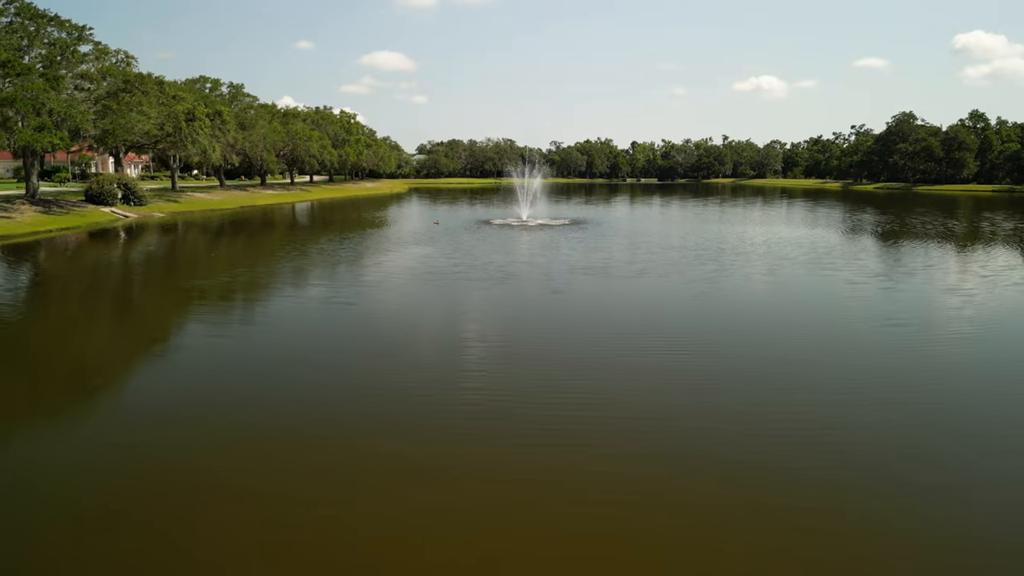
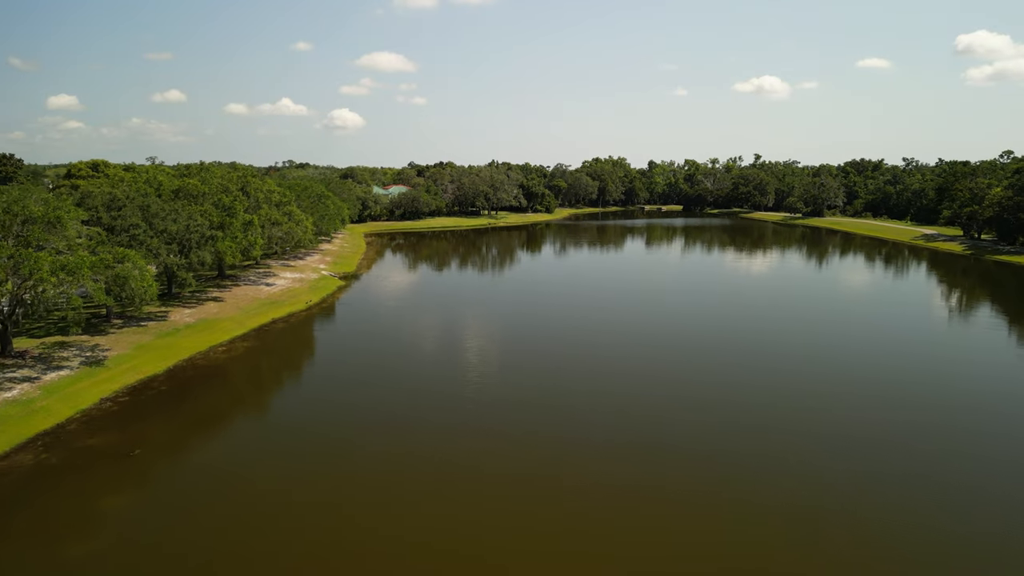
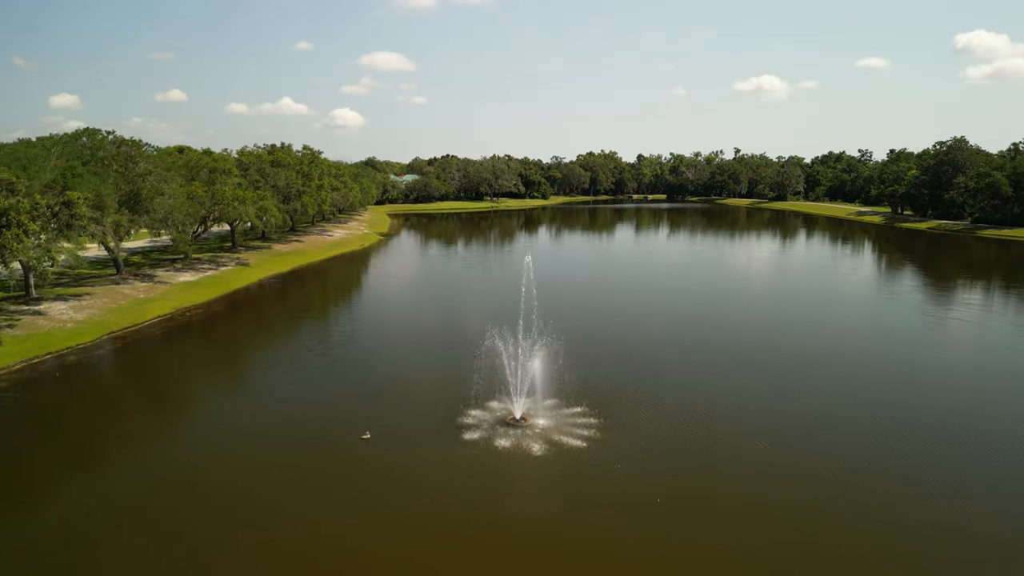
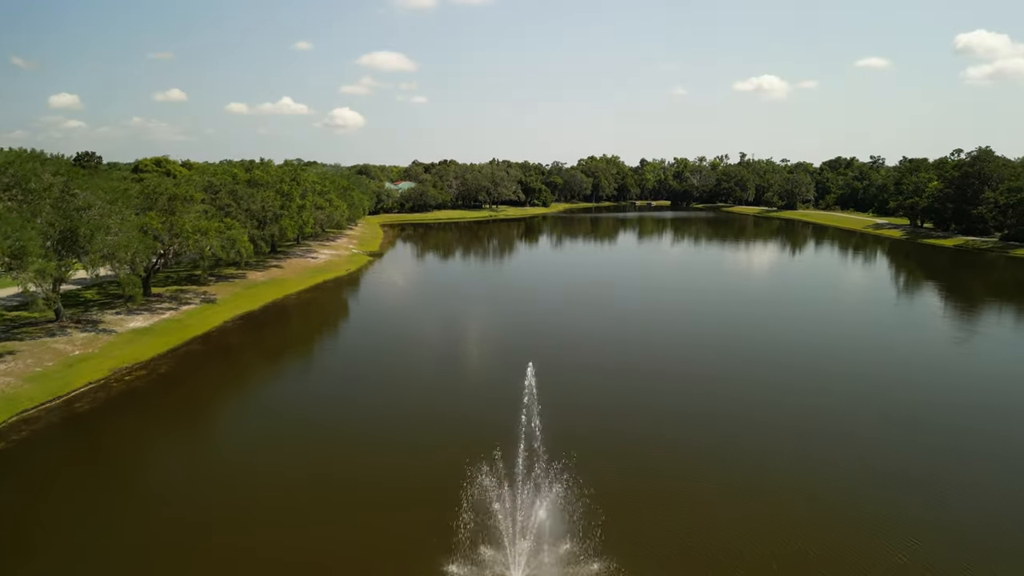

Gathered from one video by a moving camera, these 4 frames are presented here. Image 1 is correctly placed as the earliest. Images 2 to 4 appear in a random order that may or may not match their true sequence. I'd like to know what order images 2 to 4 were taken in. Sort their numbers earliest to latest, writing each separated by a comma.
3, 4, 2
